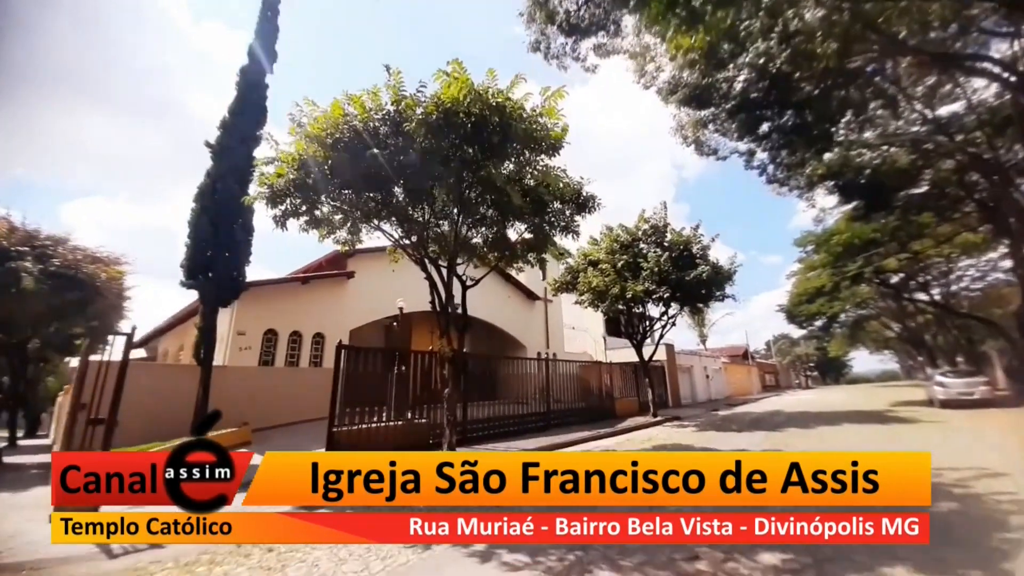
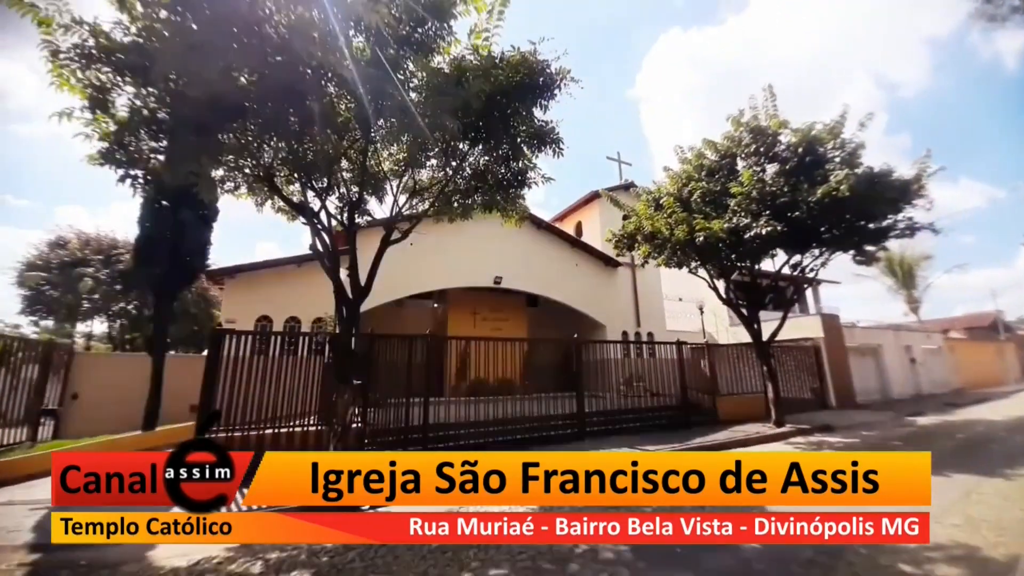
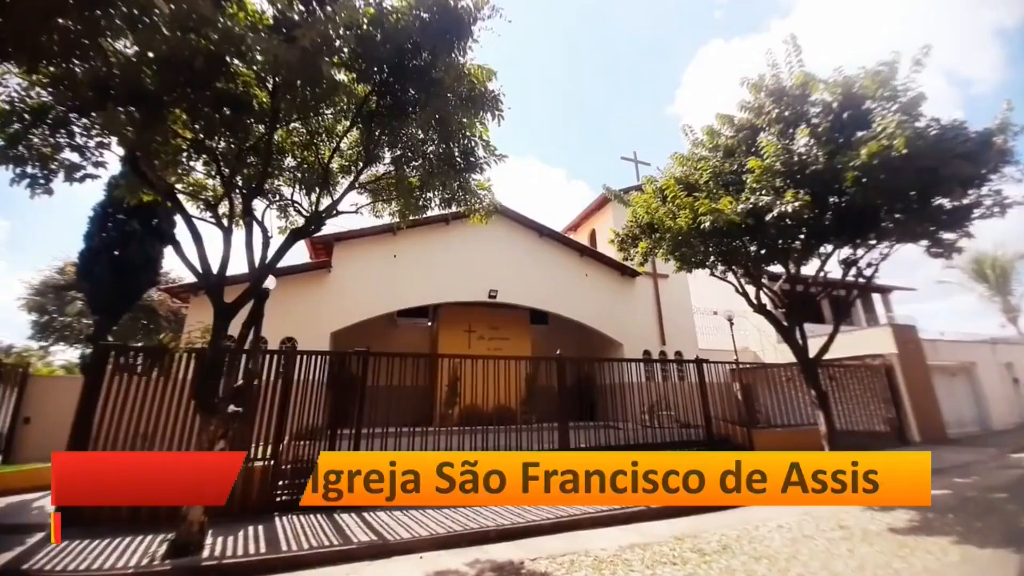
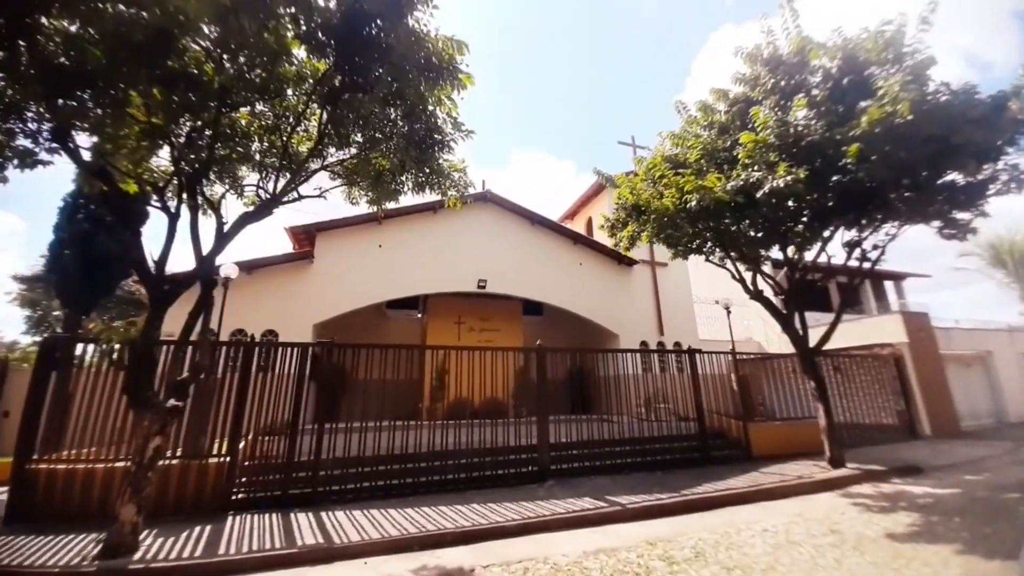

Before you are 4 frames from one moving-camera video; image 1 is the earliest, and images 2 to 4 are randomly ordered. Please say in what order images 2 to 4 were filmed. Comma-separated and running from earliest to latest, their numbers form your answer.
2, 3, 4
